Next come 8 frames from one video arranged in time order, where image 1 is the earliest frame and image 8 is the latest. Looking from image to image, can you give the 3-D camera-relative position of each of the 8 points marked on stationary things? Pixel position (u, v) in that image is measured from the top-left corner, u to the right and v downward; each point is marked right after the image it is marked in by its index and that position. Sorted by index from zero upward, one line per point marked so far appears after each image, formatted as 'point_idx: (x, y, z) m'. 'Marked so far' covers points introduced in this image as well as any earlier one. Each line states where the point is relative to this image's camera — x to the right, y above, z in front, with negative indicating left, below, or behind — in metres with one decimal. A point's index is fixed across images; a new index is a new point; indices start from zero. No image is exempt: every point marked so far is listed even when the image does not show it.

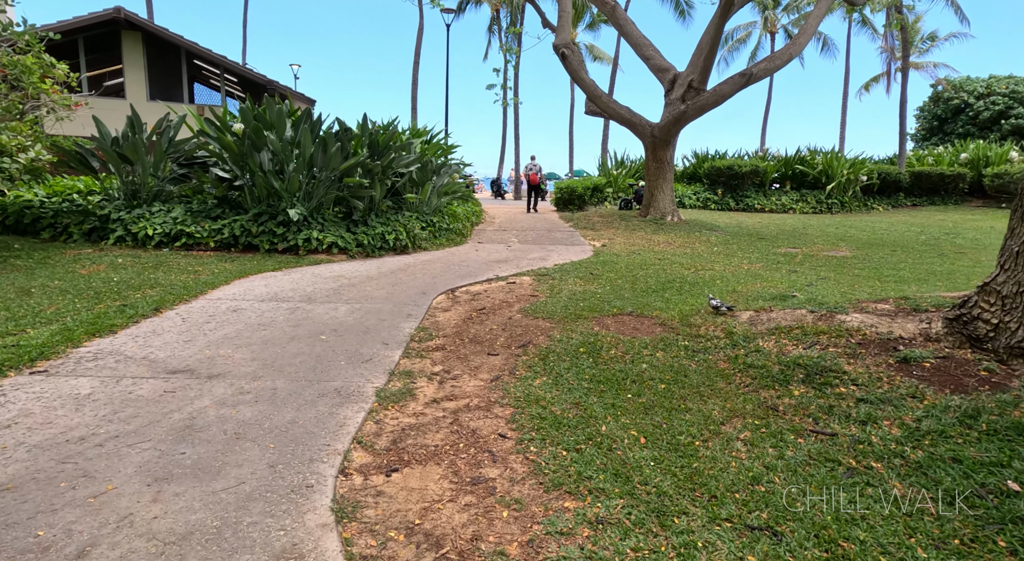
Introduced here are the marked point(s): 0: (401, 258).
0: (-1.4, +0.3, +6.9) m
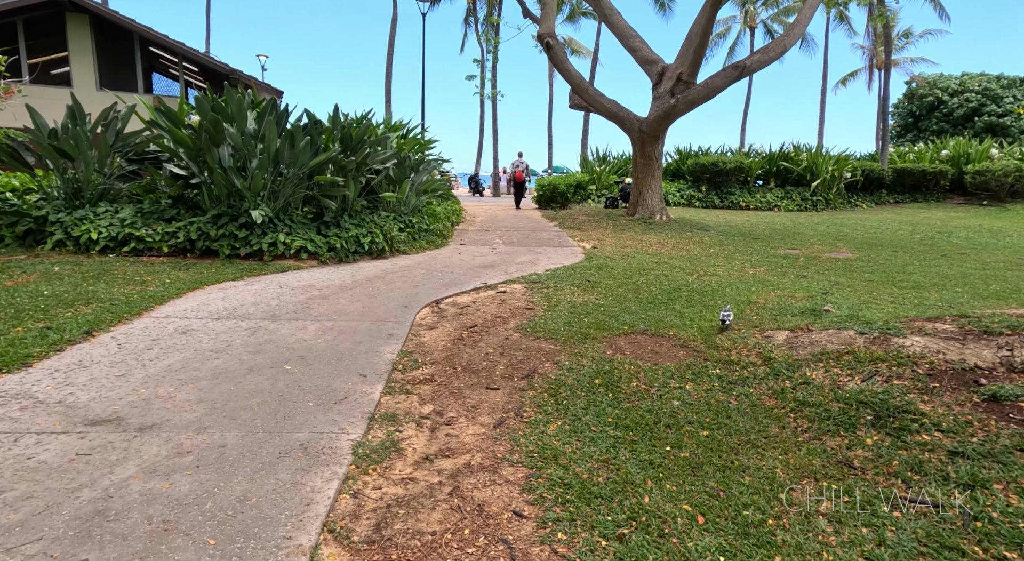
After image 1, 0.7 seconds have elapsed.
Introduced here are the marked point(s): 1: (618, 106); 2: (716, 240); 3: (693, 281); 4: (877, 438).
0: (-1.5, +0.2, +6.3) m
1: (+2.0, +3.3, +10.4) m
2: (+3.2, +0.6, +8.5) m
3: (+1.8, 0.0, +5.4) m
4: (+1.4, -0.6, +2.1) m
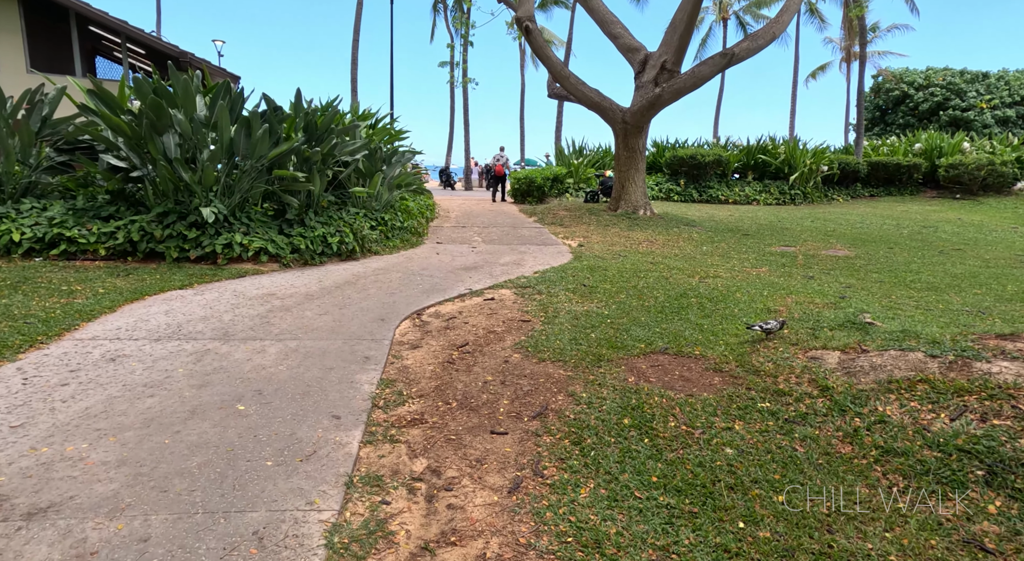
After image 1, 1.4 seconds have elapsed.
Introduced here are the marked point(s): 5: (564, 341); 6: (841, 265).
0: (-1.7, +0.1, +5.7) m
1: (+1.6, +3.3, +9.9) m
2: (+2.9, +0.6, +8.2) m
3: (+1.6, 0.0, +4.9) m
4: (+1.5, -0.7, +1.7) m
5: (+0.3, -0.4, +3.3) m
6: (+3.6, +0.2, +6.1) m
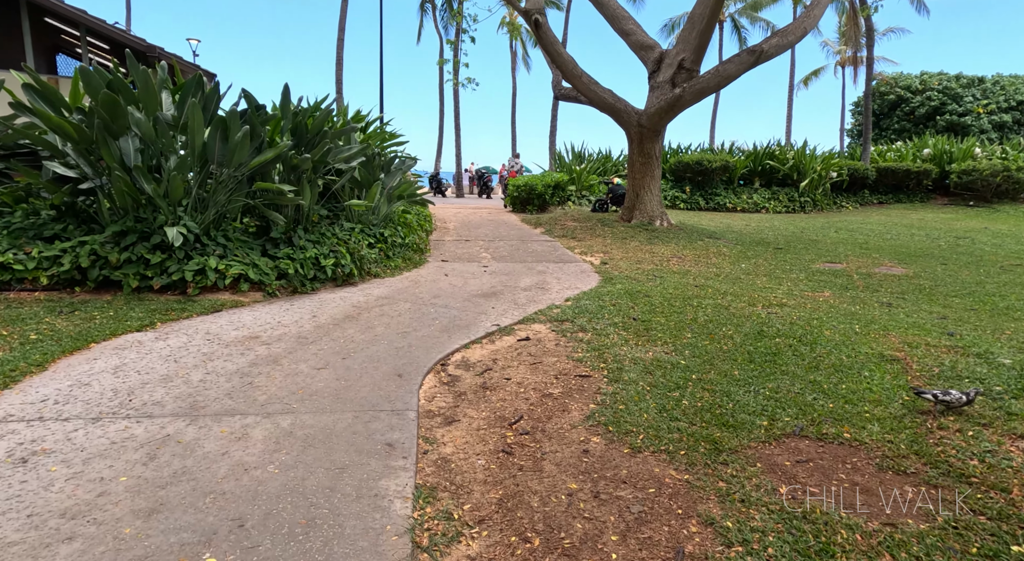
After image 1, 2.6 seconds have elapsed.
0: (-1.4, -0.1, +4.8) m
1: (+1.7, +3.0, +9.1) m
2: (+3.0, +0.4, +7.4) m
3: (+1.9, -0.3, +4.1) m
4: (+1.9, -0.9, +0.9) m
5: (+0.6, -0.6, +2.5) m
6: (+3.8, -0.1, +5.3) m
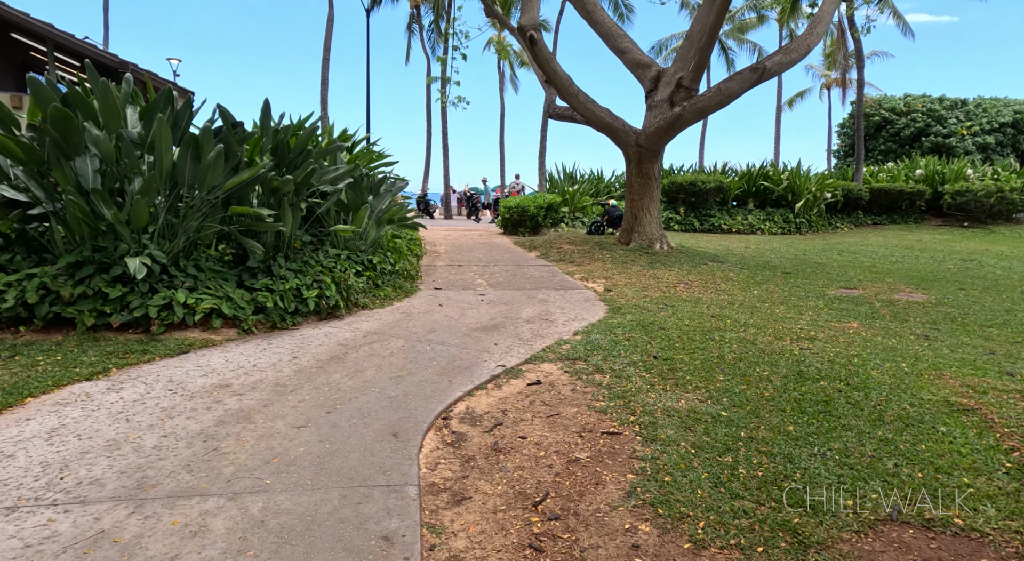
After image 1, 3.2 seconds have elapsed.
0: (-1.4, -0.4, +4.3) m
1: (+1.6, +2.6, +8.8) m
2: (+3.0, +0.1, +7.1) m
3: (+2.0, -0.5, +3.7) m
4: (+2.0, -1.0, +0.5) m
5: (+0.7, -0.8, +2.1) m
6: (+3.8, -0.3, +5.0) m
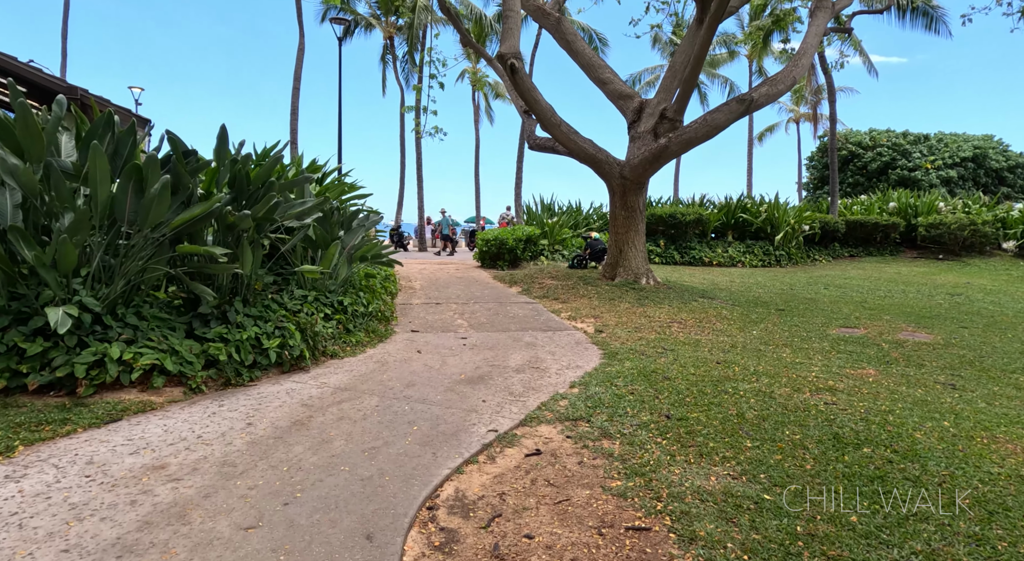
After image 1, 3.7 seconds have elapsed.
0: (-1.5, -0.7, +3.8) m
1: (+1.3, +2.1, +8.6) m
2: (+2.8, -0.4, +6.7) m
3: (+1.9, -0.8, +3.3) m
4: (+2.1, -1.1, +0.1) m
5: (+0.8, -1.0, +1.6) m
6: (+3.7, -0.7, +4.7) m
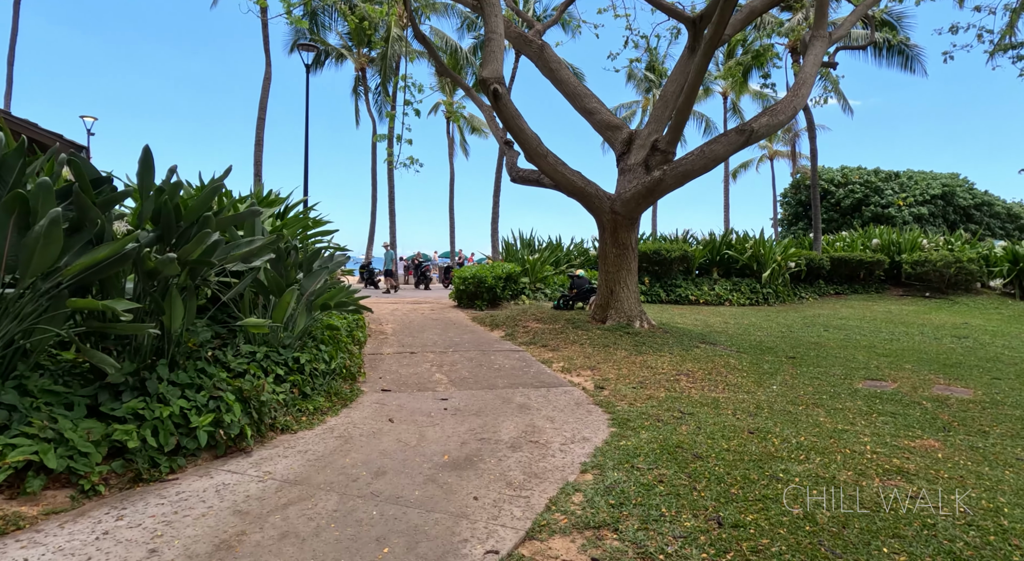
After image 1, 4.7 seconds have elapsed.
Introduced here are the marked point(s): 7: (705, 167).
0: (-1.5, -1.1, +2.9) m
1: (+1.0, +1.4, +8.0) m
2: (+2.6, -0.9, +6.1) m
3: (+1.9, -1.1, +2.6) m
4: (+2.3, -1.2, -0.7) m
5: (+0.9, -1.2, +0.8) m
6: (+3.7, -1.0, +4.1) m
7: (+2.5, +1.5, +7.3) m
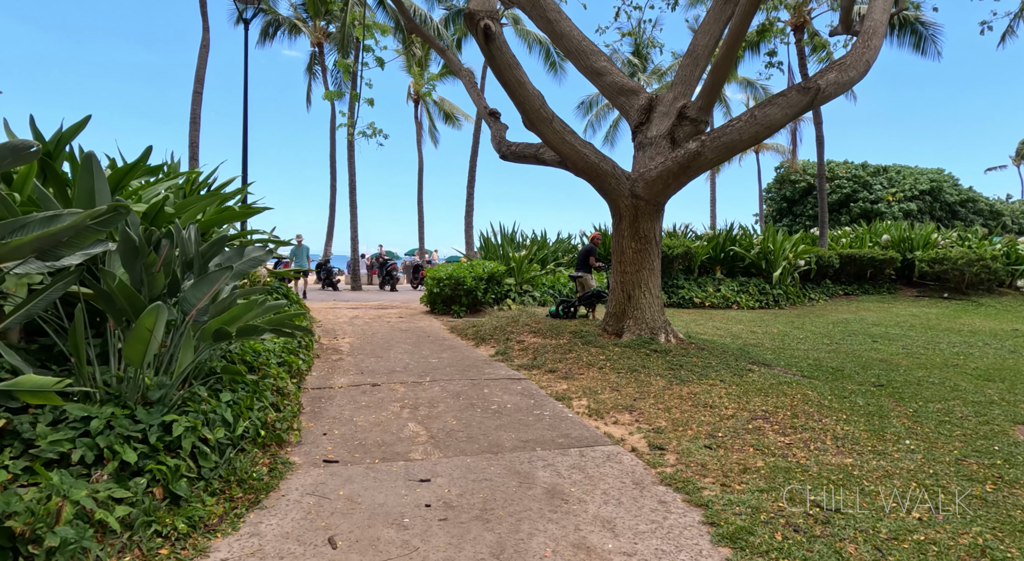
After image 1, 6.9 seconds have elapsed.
0: (-1.2, -1.1, +1.0) m
1: (+0.9, +1.4, +6.2) m
2: (+2.7, -0.9, +4.5) m
3: (+2.2, -1.1, +1.0) m
4: (+2.7, -1.3, -2.3) m
5: (+1.2, -1.2, -0.9) m
6: (+3.8, -1.1, +2.5) m
7: (+2.5, +1.4, +5.7) m
